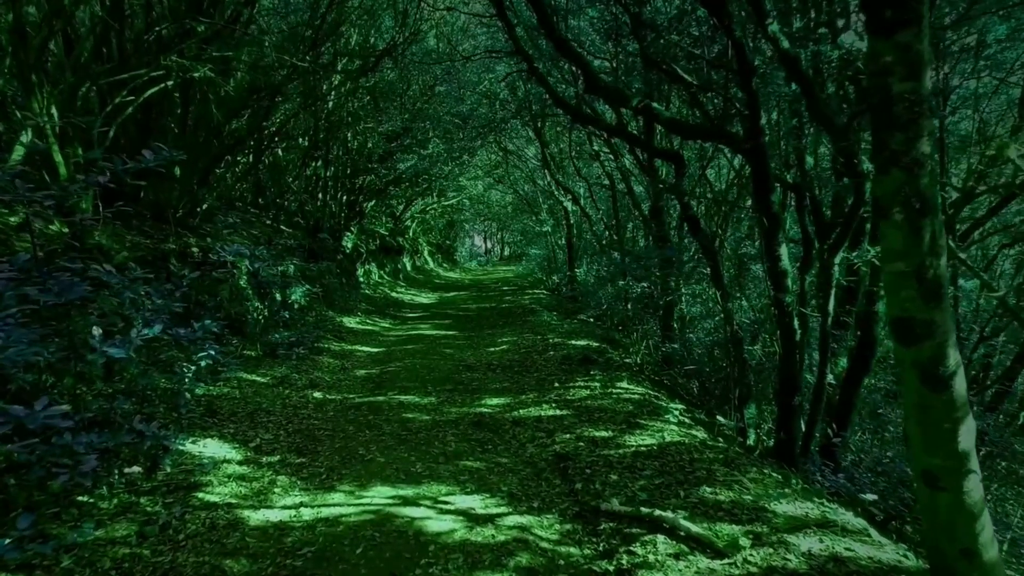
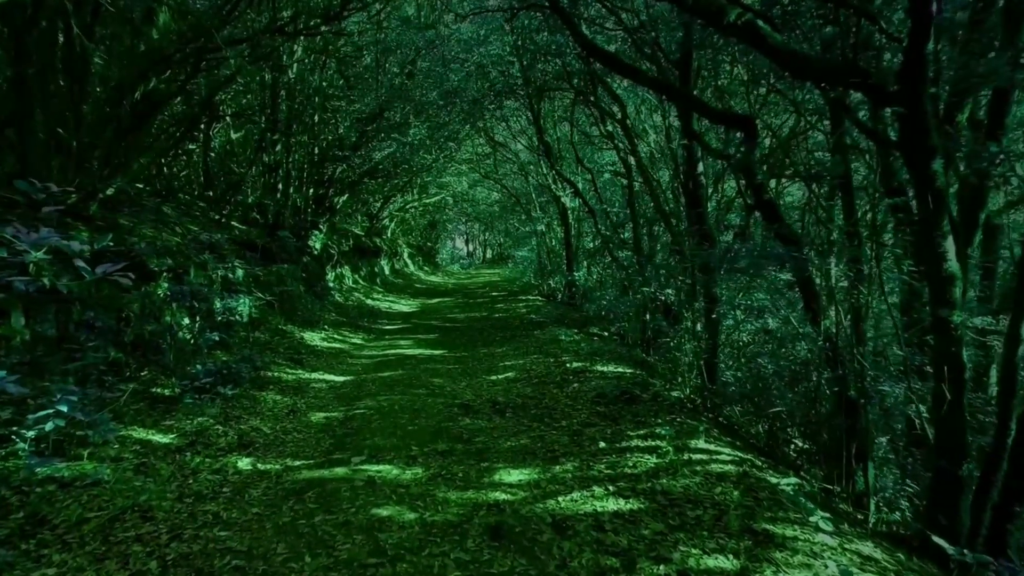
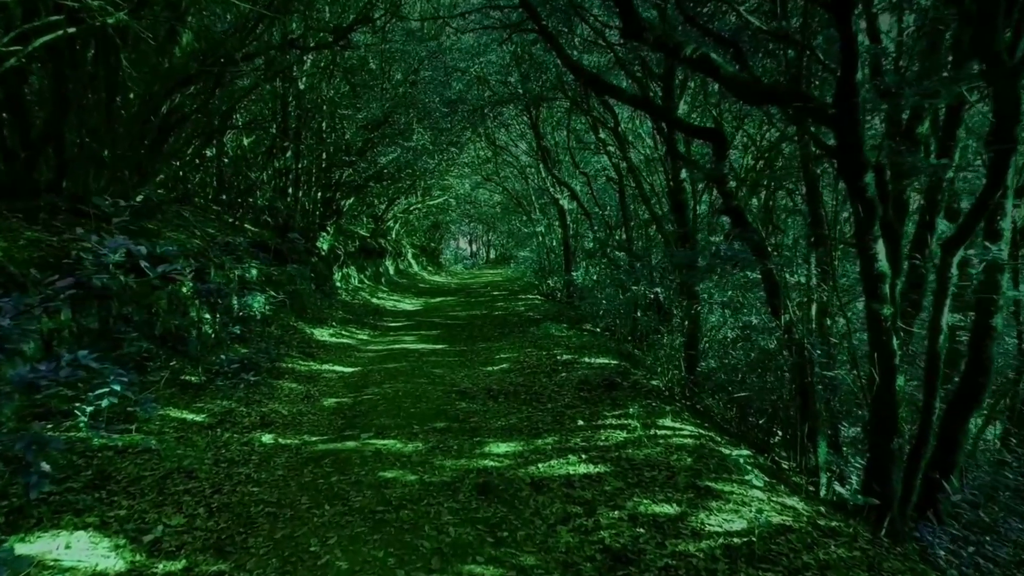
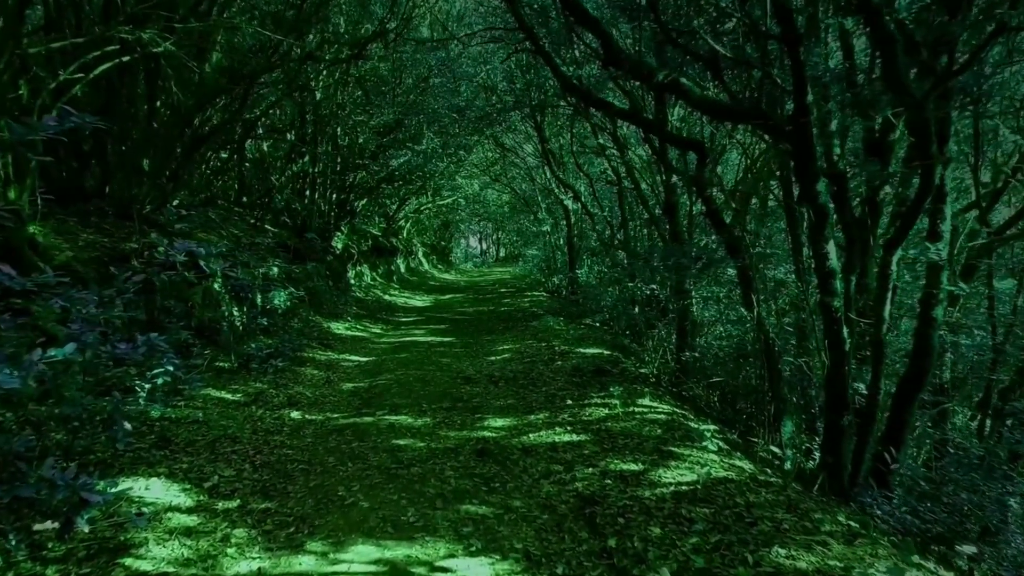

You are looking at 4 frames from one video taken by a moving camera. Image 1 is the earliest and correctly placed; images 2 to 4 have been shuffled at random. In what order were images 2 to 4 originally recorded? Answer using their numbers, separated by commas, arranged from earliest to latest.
4, 3, 2
